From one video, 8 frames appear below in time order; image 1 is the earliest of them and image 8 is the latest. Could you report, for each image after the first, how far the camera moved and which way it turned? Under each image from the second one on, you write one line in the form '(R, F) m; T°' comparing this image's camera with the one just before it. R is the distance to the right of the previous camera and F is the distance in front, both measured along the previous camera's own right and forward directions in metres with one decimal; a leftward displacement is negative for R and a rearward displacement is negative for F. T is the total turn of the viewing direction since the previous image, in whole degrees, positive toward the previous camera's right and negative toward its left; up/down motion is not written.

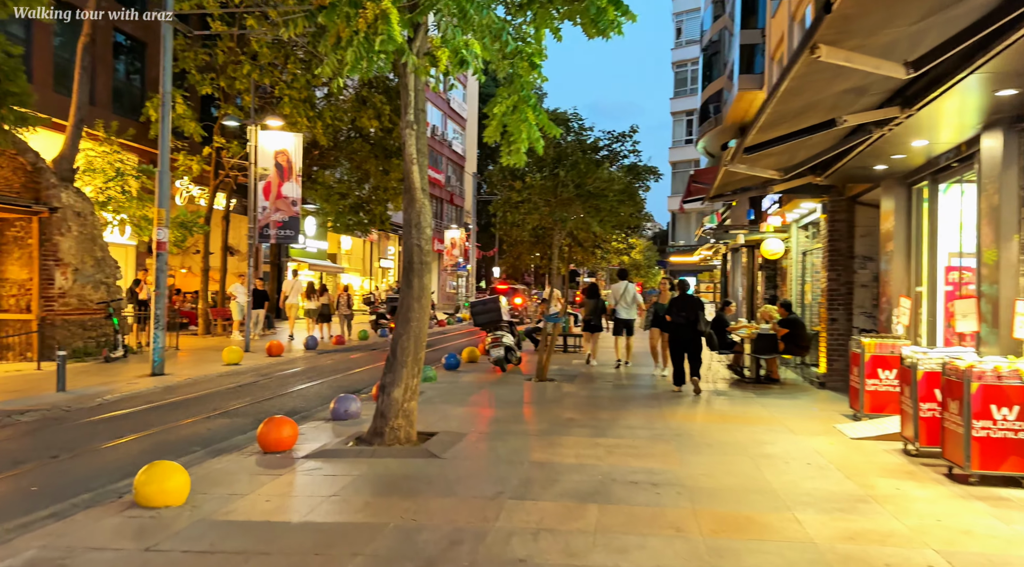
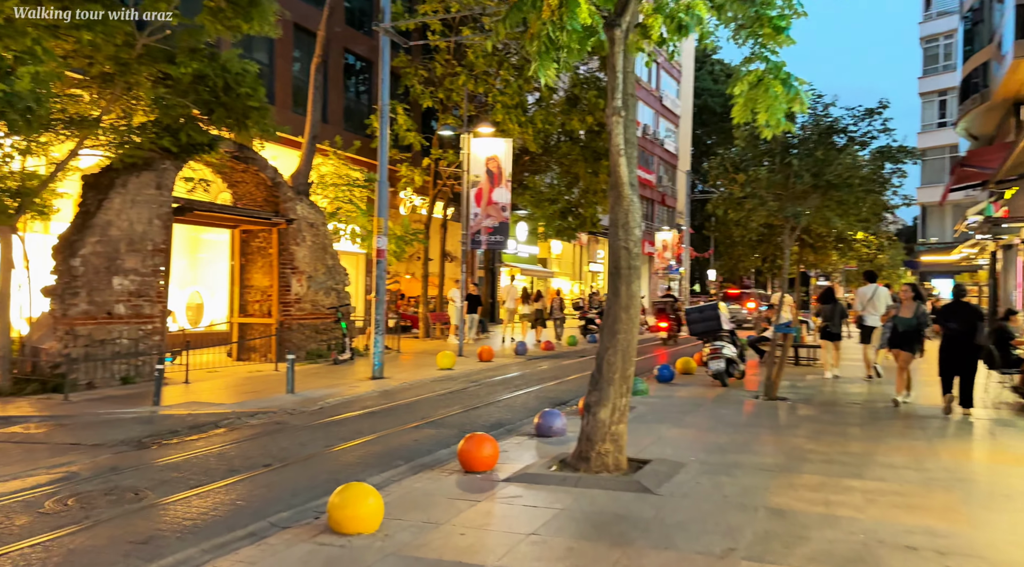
(-0.1, +0.7) m; -13°
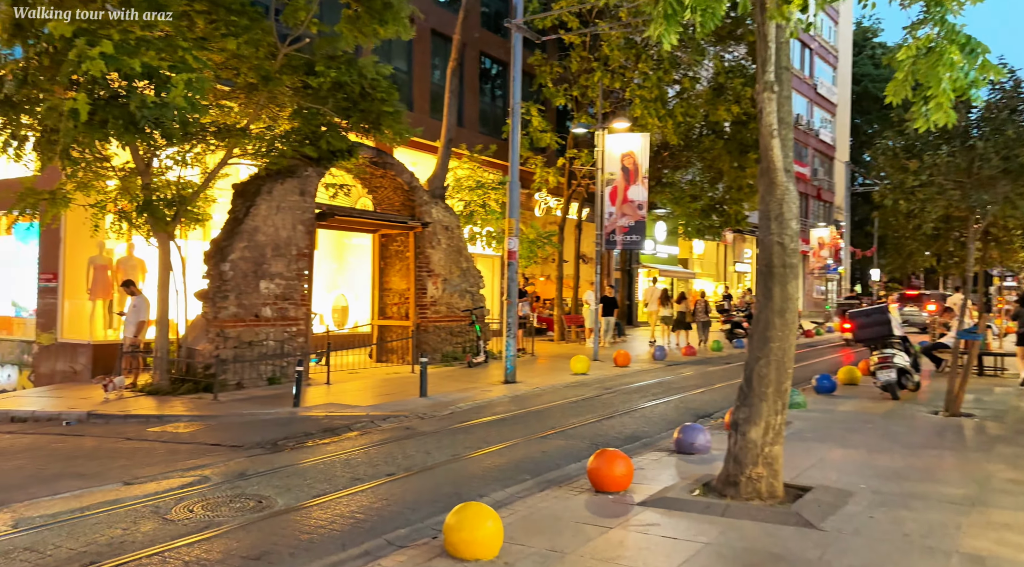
(0.0, +0.5) m; -8°
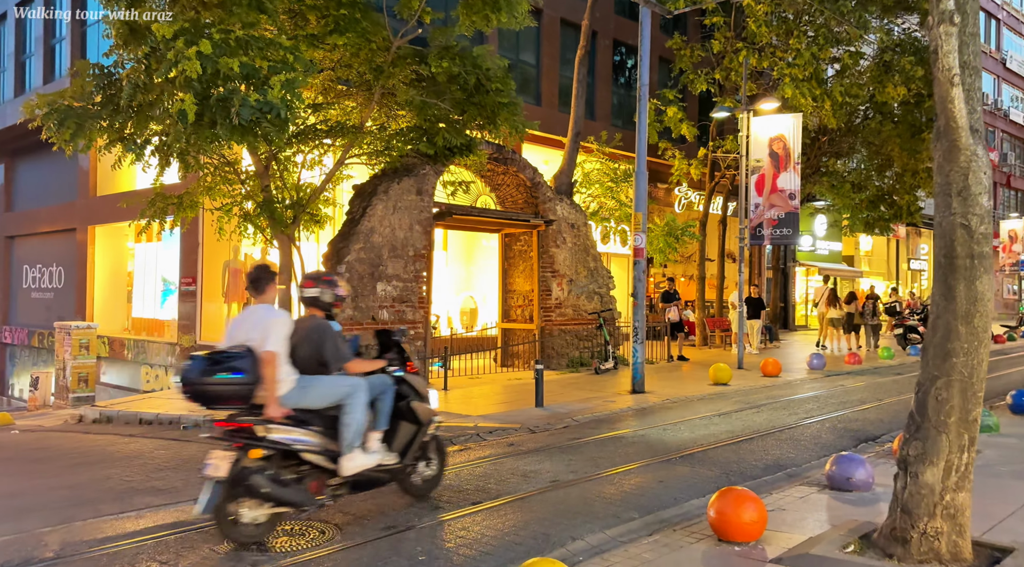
(+0.3, +1.3) m; -9°
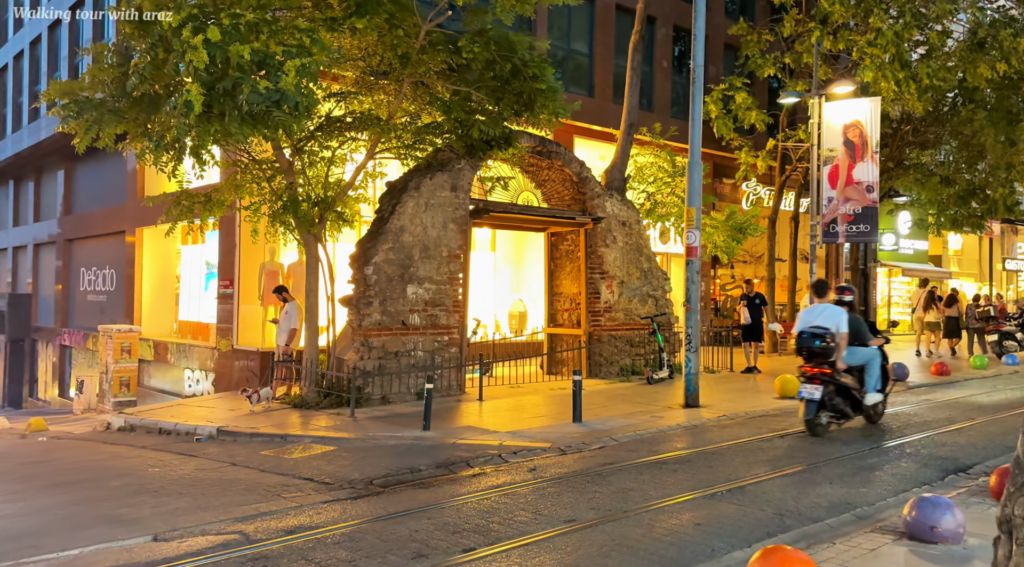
(+0.5, +1.3) m; -4°
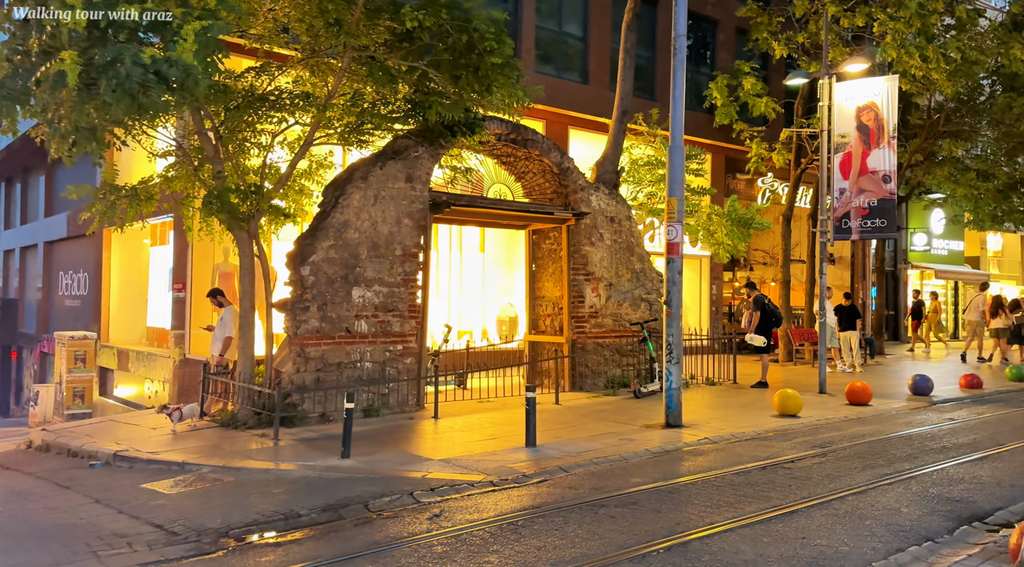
(+1.0, +1.8) m; -2°
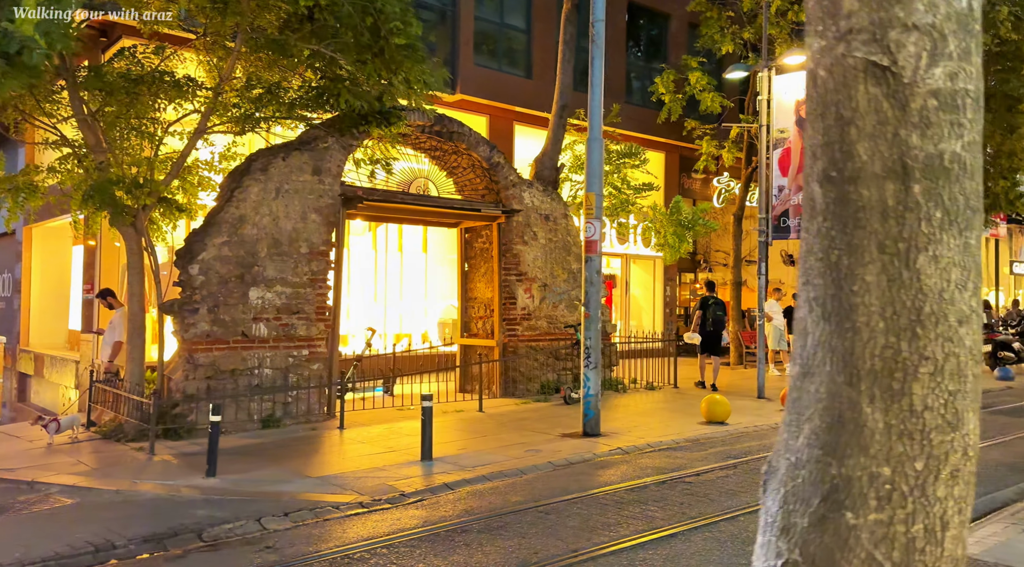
(+0.8, +0.8) m; +1°
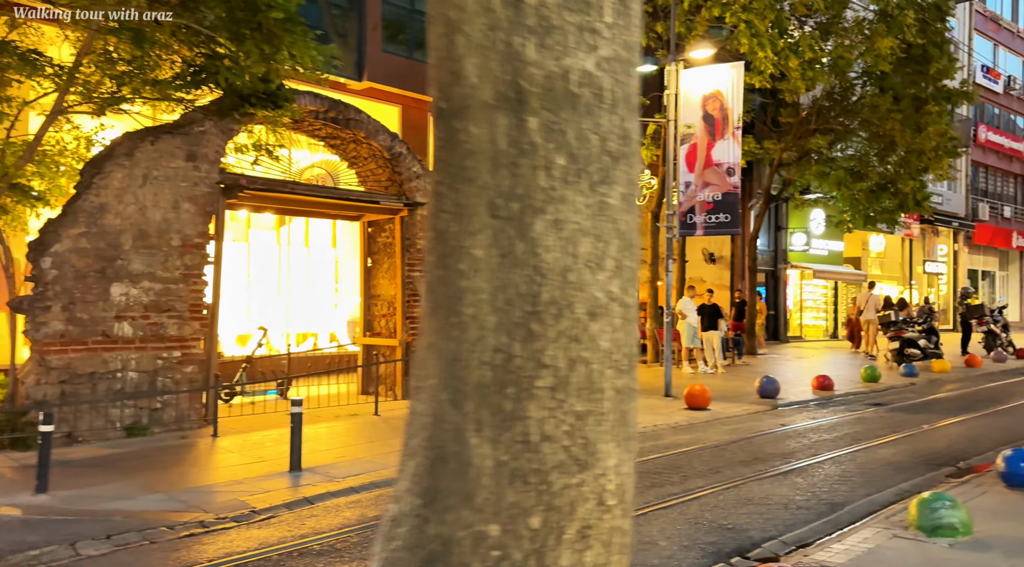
(+0.6, +0.6) m; +4°
